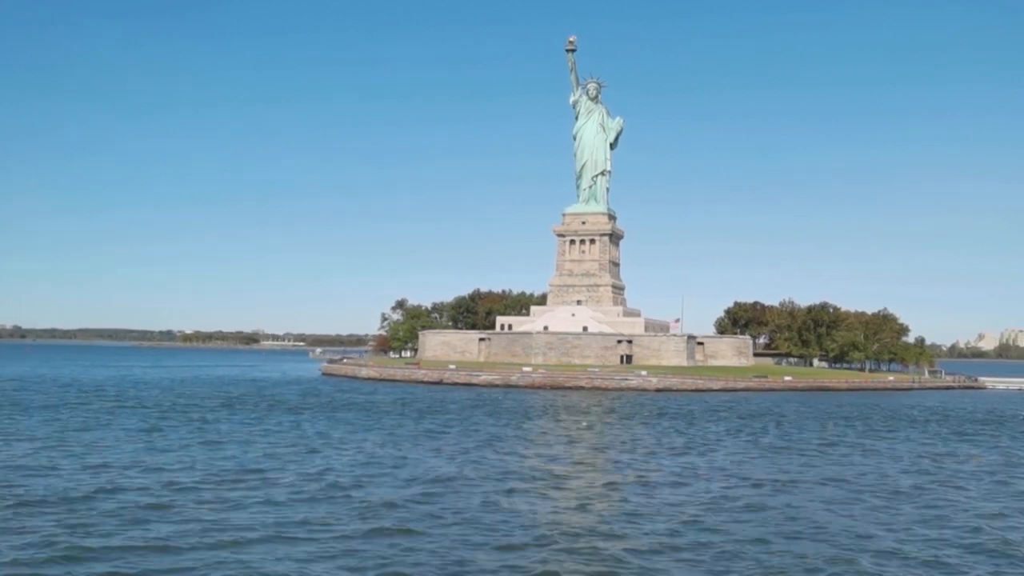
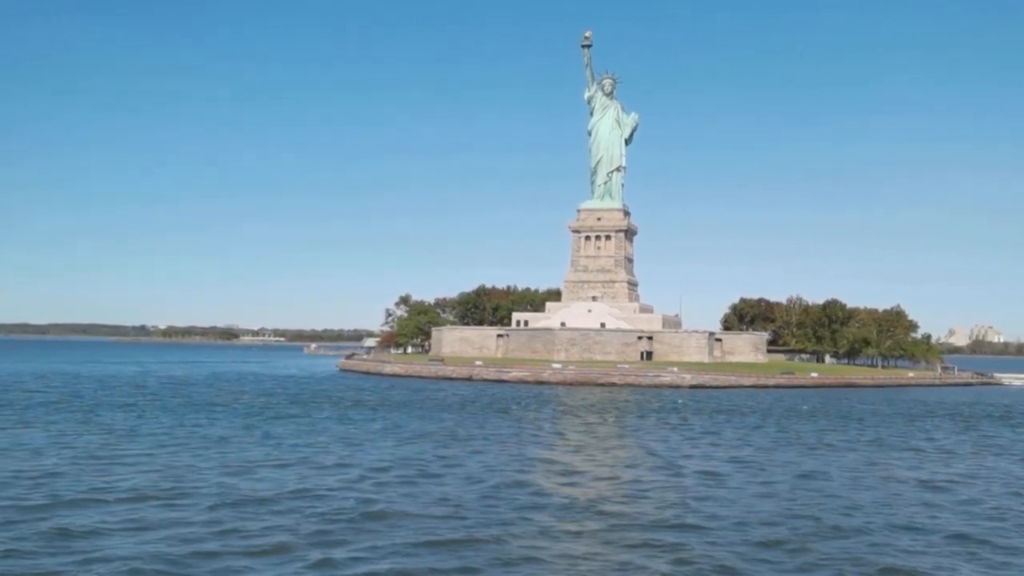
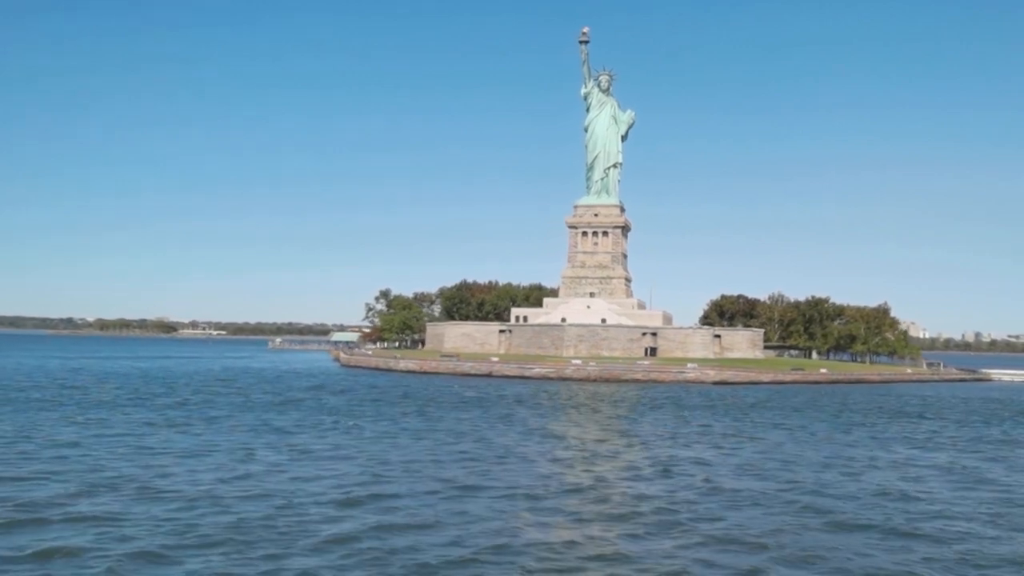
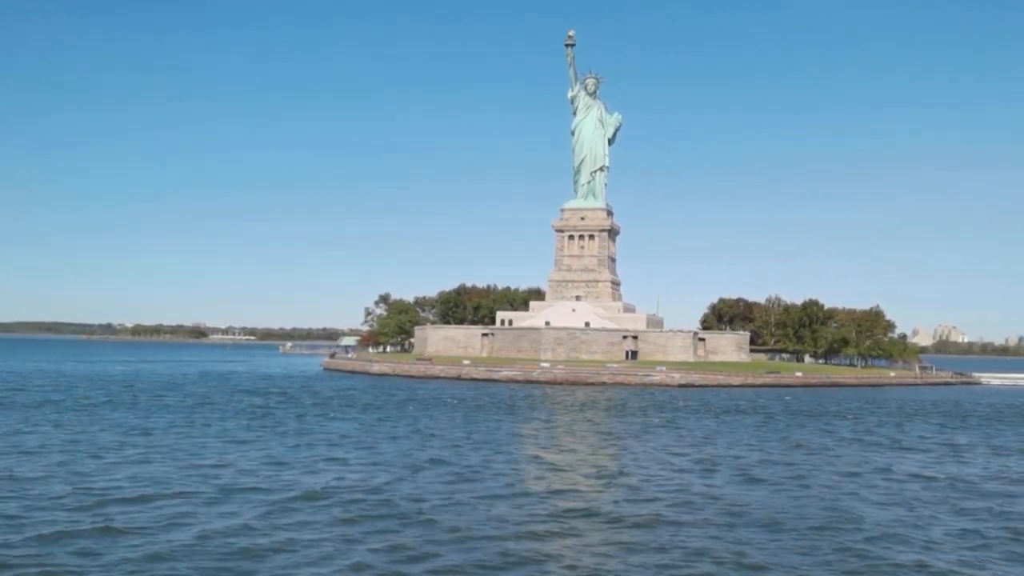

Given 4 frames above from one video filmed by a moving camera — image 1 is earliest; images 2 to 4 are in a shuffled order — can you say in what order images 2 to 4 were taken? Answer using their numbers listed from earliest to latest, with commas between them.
2, 4, 3
